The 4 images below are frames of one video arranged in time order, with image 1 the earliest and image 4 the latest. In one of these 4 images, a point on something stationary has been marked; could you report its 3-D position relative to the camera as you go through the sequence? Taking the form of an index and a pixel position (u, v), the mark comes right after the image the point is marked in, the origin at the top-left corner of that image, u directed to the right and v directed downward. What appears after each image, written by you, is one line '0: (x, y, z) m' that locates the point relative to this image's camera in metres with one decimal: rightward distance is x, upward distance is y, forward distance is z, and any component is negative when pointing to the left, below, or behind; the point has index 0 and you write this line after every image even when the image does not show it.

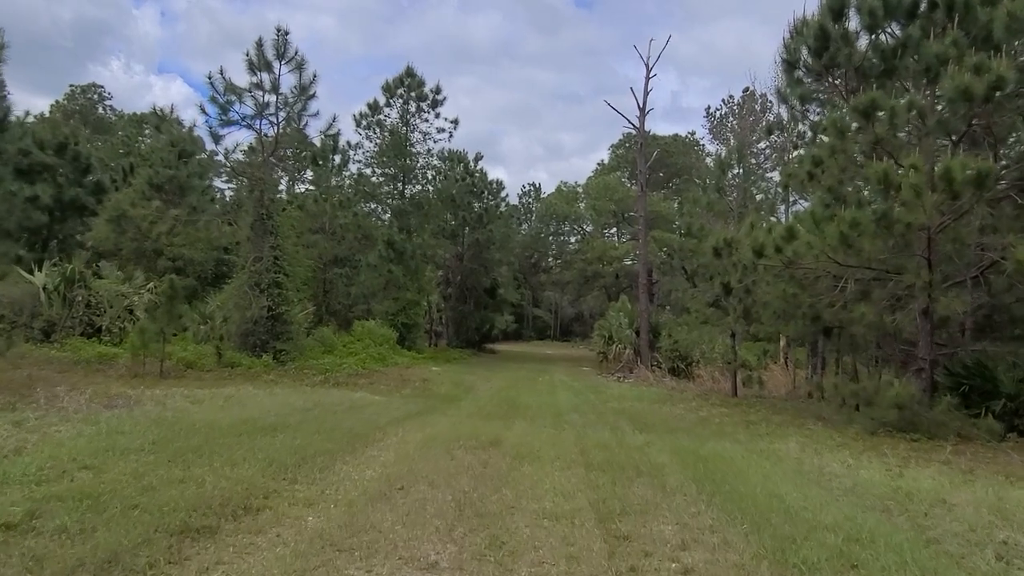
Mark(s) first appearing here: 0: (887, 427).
0: (+4.8, -1.8, +9.5) m
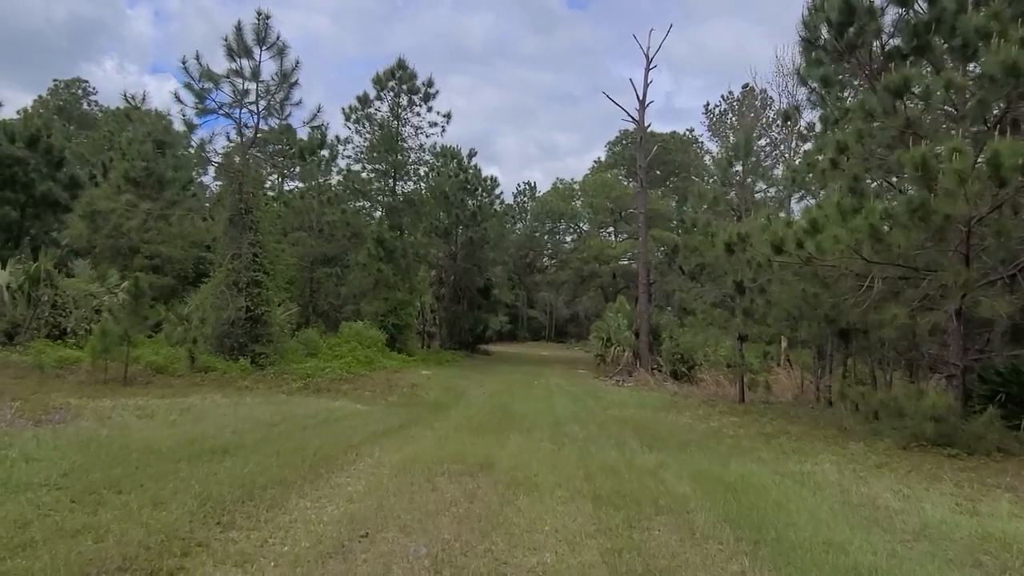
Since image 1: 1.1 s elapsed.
0: (+4.7, -1.8, +8.6) m
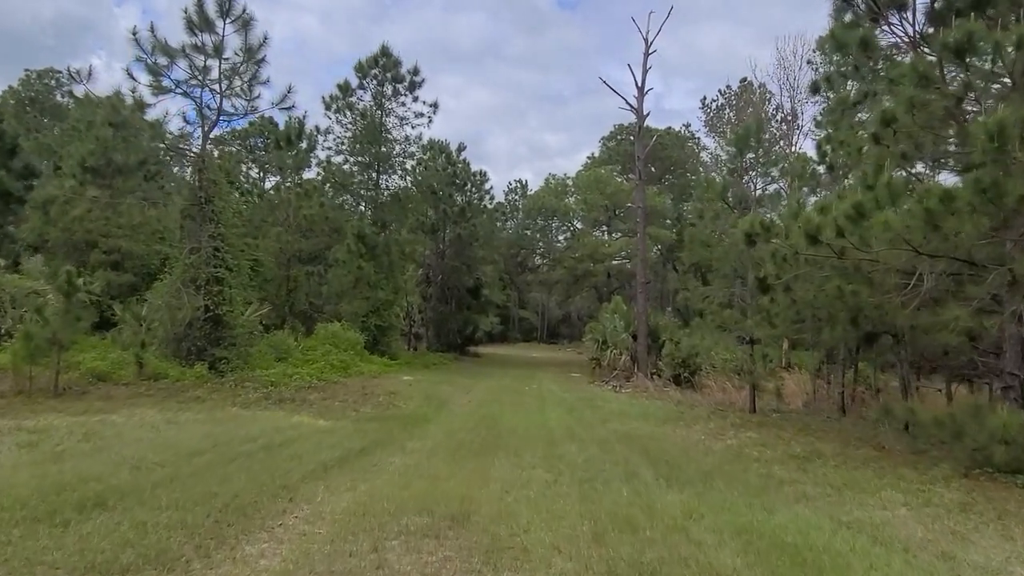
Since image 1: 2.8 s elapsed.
0: (+4.6, -1.7, +7.2) m
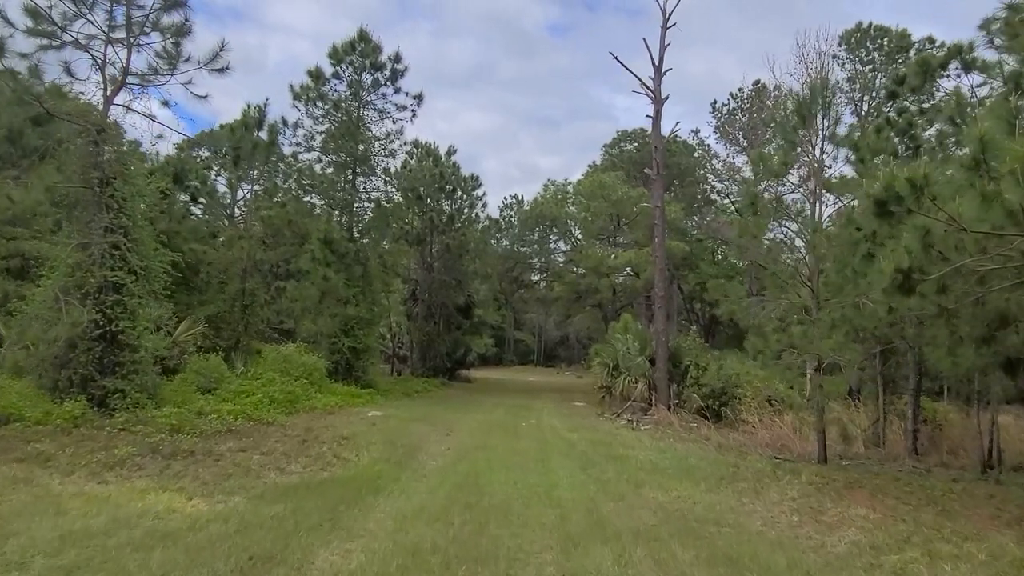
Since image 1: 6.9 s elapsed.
0: (+4.5, -1.7, +3.8) m
